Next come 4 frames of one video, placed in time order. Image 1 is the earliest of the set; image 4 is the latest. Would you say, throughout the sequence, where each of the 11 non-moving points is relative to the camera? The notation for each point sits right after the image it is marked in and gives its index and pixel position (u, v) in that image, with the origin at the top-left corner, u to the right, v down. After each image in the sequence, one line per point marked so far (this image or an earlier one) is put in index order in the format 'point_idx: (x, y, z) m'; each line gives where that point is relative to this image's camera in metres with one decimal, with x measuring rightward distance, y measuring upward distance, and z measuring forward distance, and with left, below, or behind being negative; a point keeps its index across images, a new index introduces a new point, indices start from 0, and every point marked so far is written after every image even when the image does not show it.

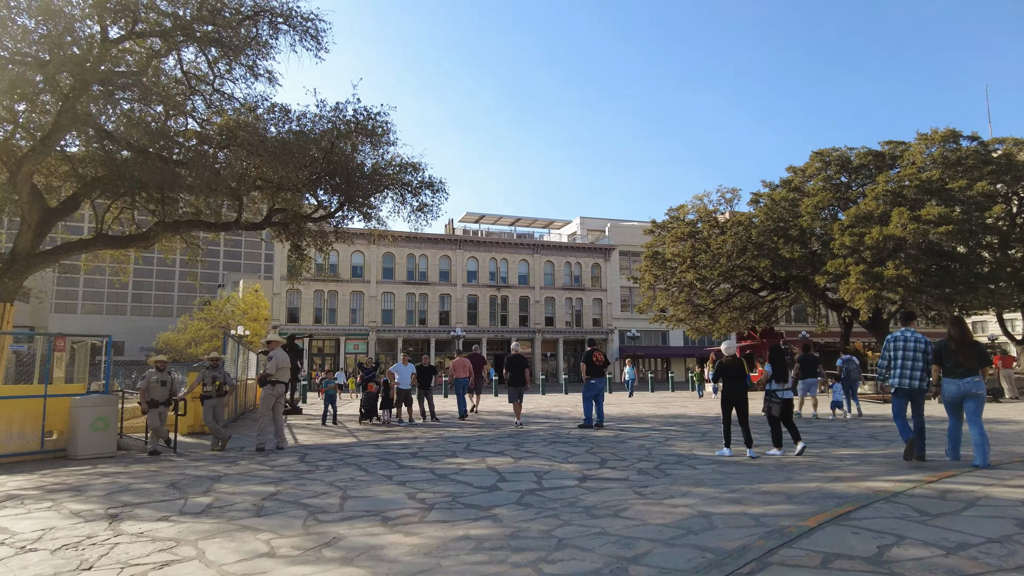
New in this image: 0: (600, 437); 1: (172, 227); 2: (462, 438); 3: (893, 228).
0: (+1.3, -2.2, +9.6) m
1: (-8.1, +1.5, +15.7) m
2: (-0.8, -2.3, +10.0) m
3: (+10.8, +1.8, +18.7) m
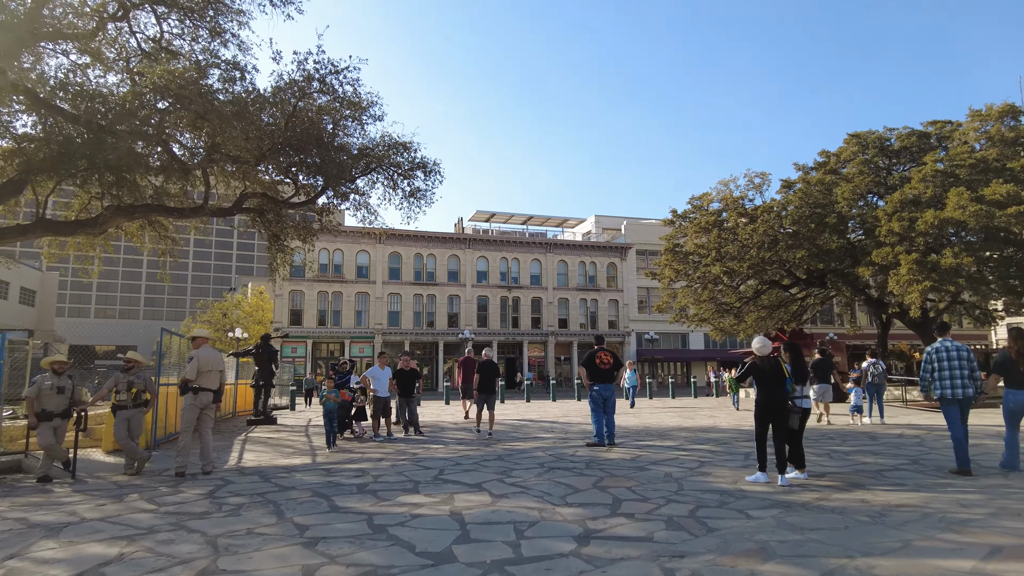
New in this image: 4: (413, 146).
0: (+1.1, -2.0, +7.4) m
1: (-8.1, +1.6, +13.8) m
2: (-0.9, -2.1, +7.9) m
3: (+10.9, +1.9, +16.4) m
4: (-2.4, +3.4, +16.0) m
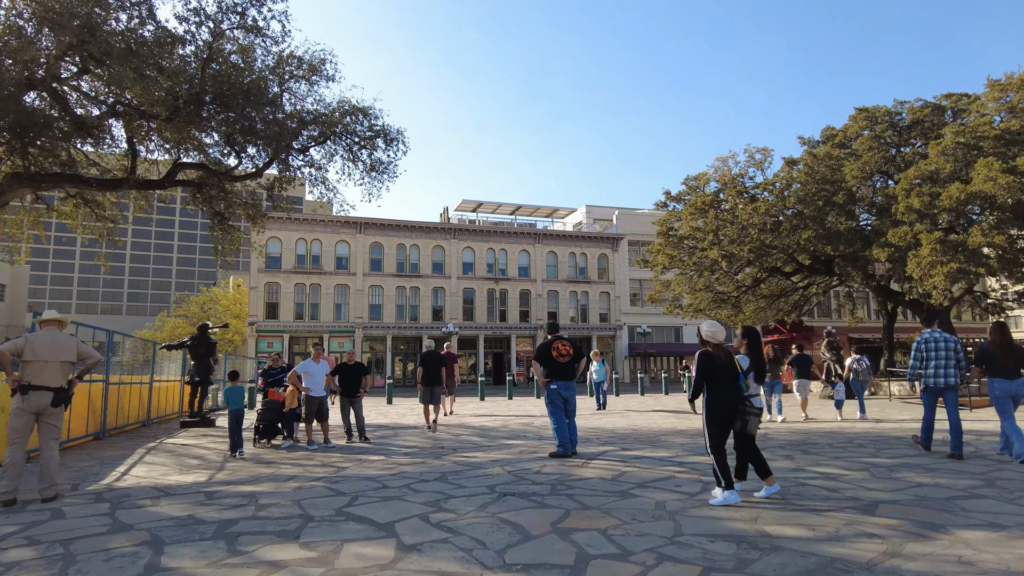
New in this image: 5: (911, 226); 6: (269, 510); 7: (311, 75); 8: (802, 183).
0: (+0.6, -1.6, +5.6) m
1: (-8.6, +1.9, +11.9) m
2: (-1.4, -1.8, +6.1) m
3: (+10.3, +2.3, +14.6) m
4: (-3.0, +3.8, +14.1) m
5: (+9.7, +1.5, +16.1) m
6: (-1.9, -1.7, +5.0) m
7: (-3.9, +4.1, +12.7) m
8: (+8.2, +2.9, +18.6) m
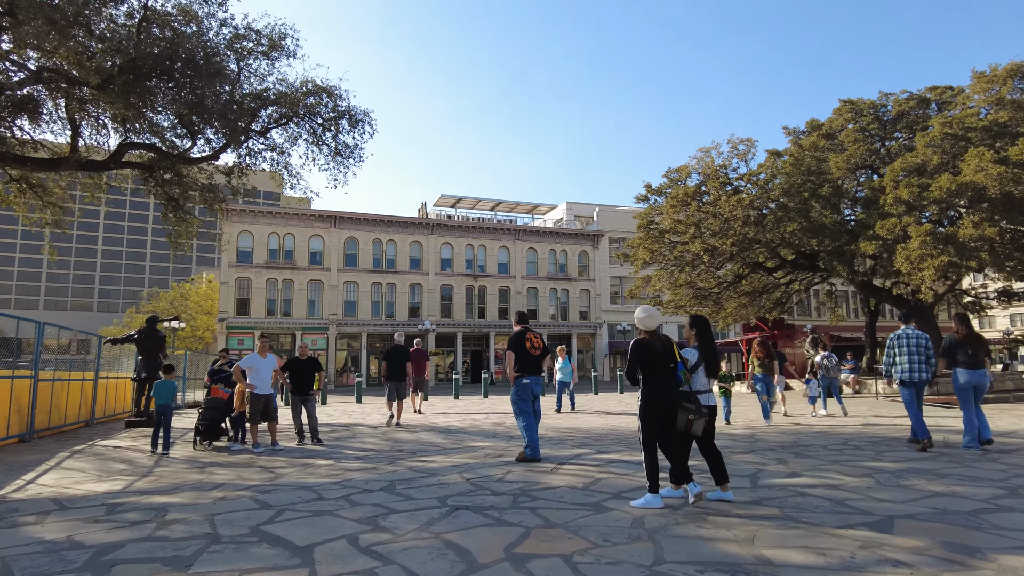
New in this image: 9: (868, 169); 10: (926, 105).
0: (+0.3, -1.5, +4.9) m
1: (-9.1, +2.1, +10.9) m
2: (-1.7, -1.6, +5.2) m
3: (+9.7, +2.4, +14.1) m
4: (-3.5, +4.0, +13.2) m
5: (+9.1, +1.6, +15.6) m
6: (-2.2, -1.5, +4.2) m
7: (-4.4, +4.3, +11.8) m
8: (+7.5, +3.1, +18.1) m
9: (+10.2, +3.5, +18.9) m
10: (+11.9, +5.3, +19.0) m
